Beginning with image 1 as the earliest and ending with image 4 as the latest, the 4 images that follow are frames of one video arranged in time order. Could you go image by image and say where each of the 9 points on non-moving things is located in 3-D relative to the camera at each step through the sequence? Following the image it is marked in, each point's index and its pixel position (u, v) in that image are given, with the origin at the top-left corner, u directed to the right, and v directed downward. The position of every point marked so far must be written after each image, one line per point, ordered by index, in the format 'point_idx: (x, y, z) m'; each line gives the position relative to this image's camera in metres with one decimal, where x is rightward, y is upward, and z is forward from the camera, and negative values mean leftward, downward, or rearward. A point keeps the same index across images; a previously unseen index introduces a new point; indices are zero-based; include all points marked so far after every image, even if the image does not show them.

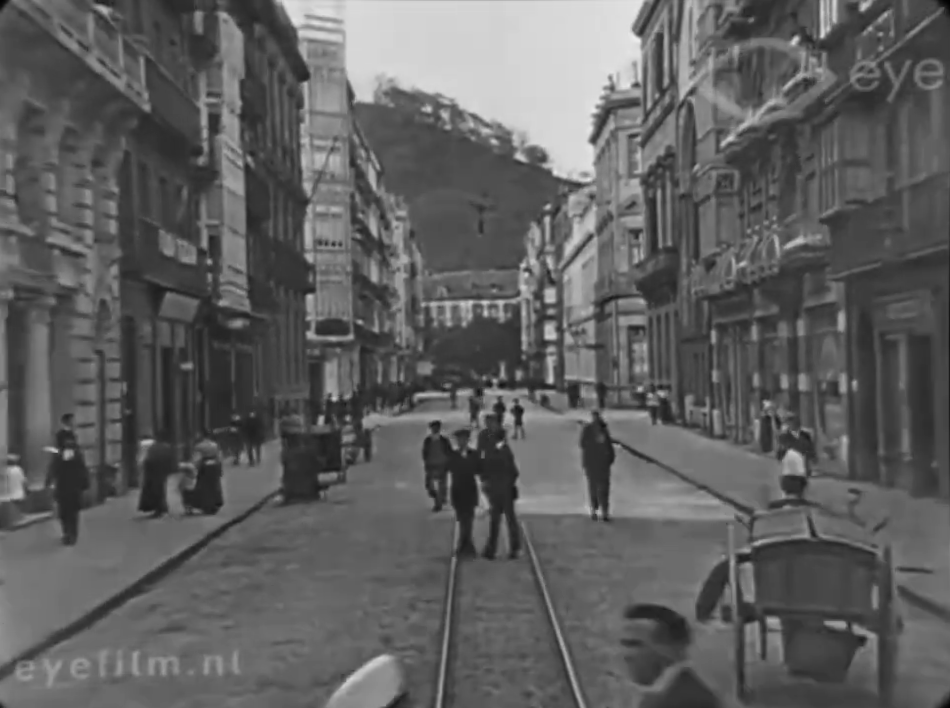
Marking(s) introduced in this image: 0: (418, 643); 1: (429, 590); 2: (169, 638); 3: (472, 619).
0: (-0.5, -2.4, +11.9) m
1: (-0.5, -2.4, +15.0) m
2: (-2.7, -2.6, +13.0) m
3: (0.0, -2.4, +13.1) m
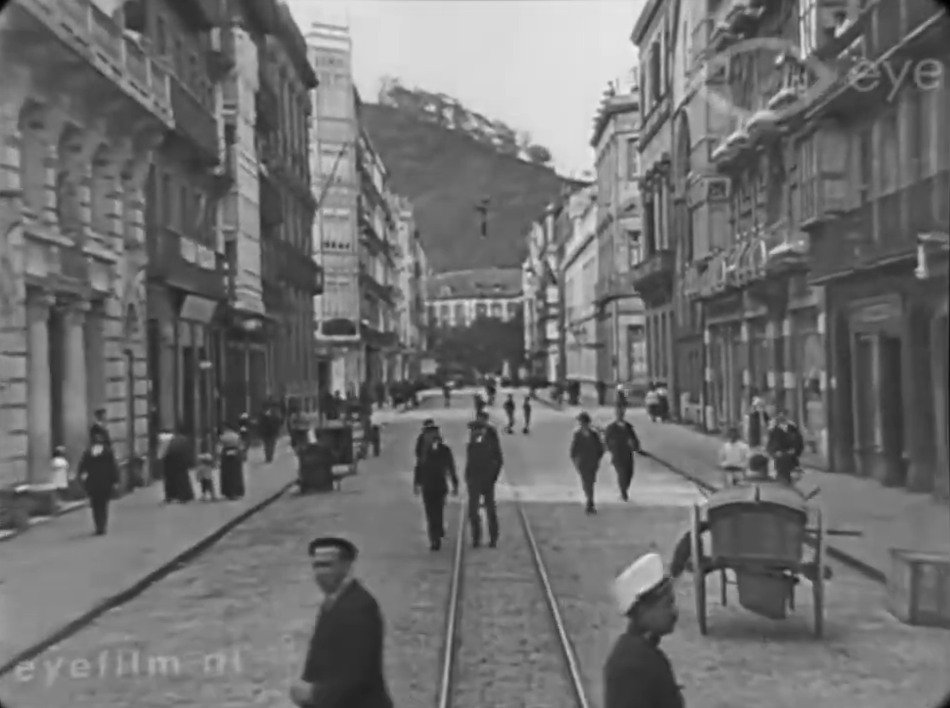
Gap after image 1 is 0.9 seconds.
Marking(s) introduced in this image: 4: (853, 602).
0: (-0.4, -2.4, +13.8) m
1: (-0.4, -2.4, +16.9) m
2: (-2.7, -2.6, +14.8) m
3: (0.0, -2.4, +15.0) m
4: (+3.5, -2.3, +13.4) m
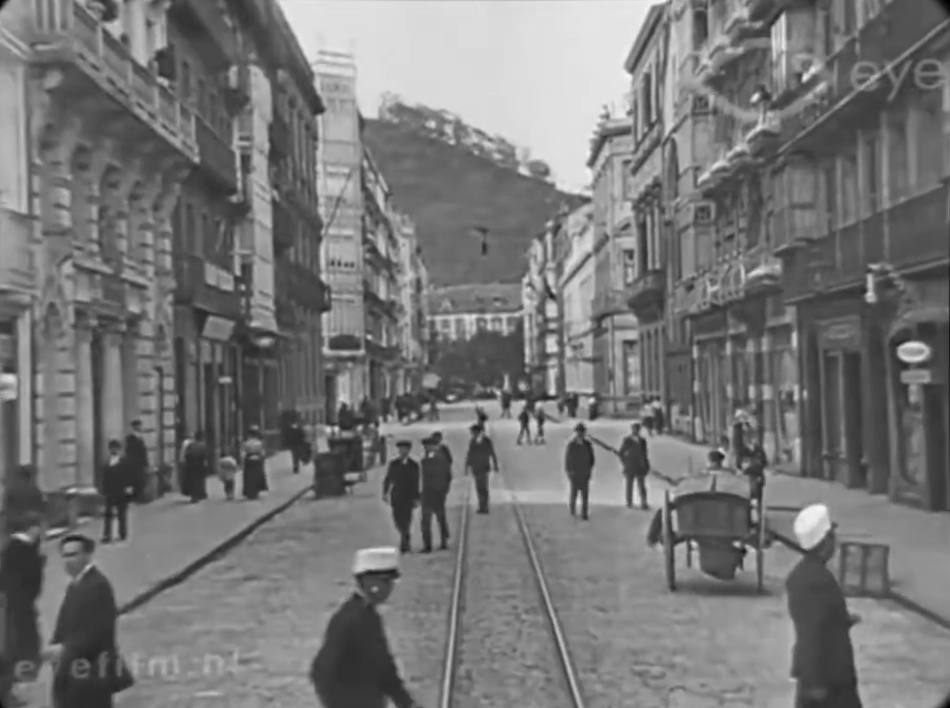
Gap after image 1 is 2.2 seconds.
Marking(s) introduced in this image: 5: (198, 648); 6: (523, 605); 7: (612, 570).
0: (-0.4, -2.6, +16.3) m
1: (-0.4, -2.7, +19.4) m
2: (-2.7, -2.8, +17.4) m
3: (0.0, -2.6, +17.5) m
4: (+3.5, -2.5, +15.9) m
5: (-2.5, -2.7, +13.1) m
6: (+0.5, -2.5, +14.5) m
7: (+1.6, -2.6, +17.1) m
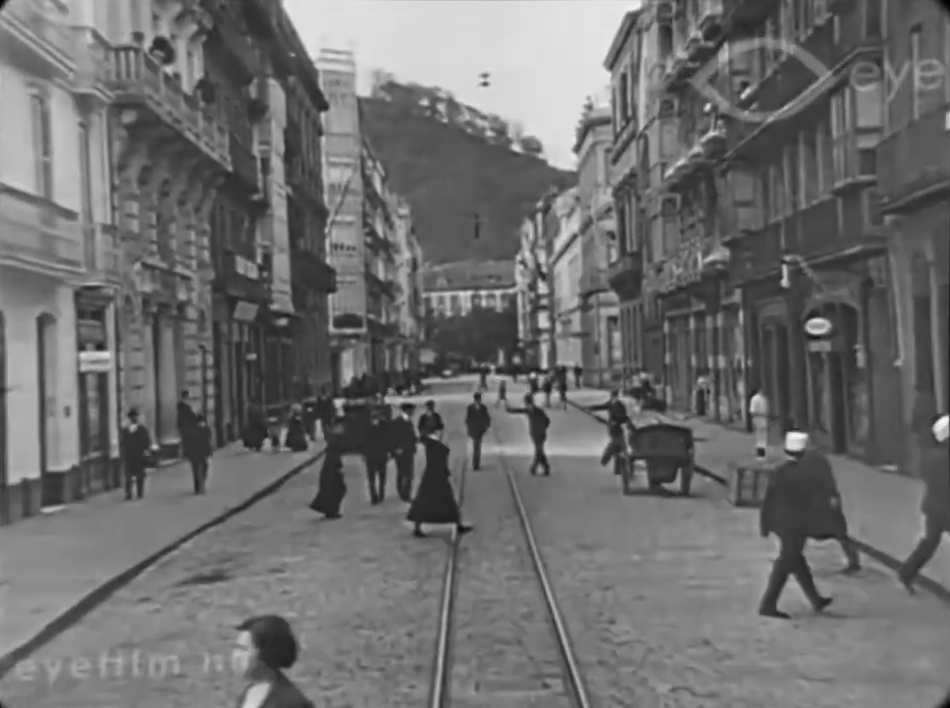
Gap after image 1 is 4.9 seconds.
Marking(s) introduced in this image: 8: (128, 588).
0: (-0.5, -2.3, +21.9) m
1: (-0.5, -2.3, +25.0) m
2: (-2.8, -2.5, +22.9) m
3: (0.0, -2.3, +23.1) m
4: (+3.5, -2.1, +21.5) m
5: (-2.6, -2.4, +18.6) m
6: (+0.4, -2.2, +20.0) m
7: (+1.5, -2.2, +22.7) m
8: (-3.7, -2.5, +15.4) m
